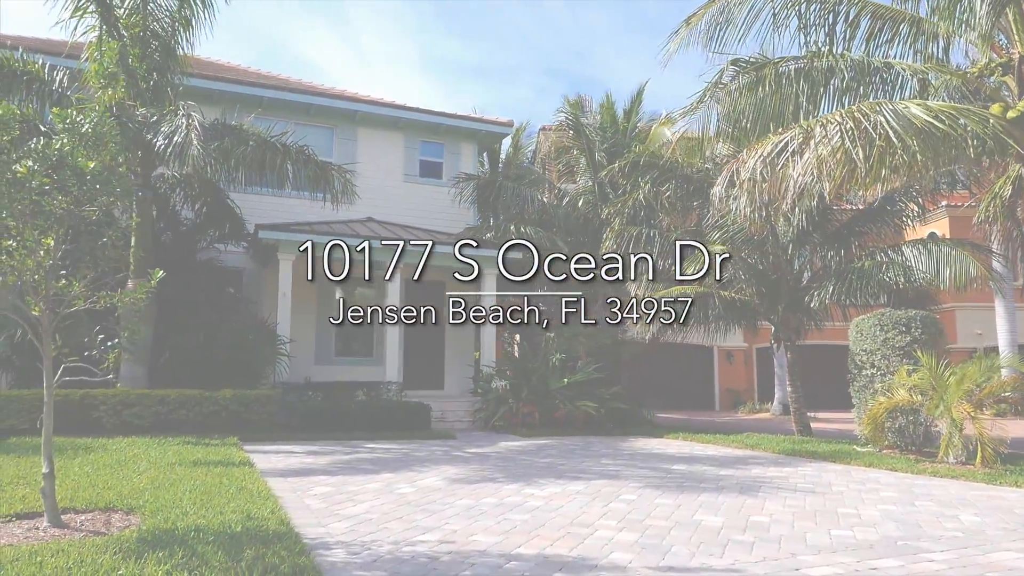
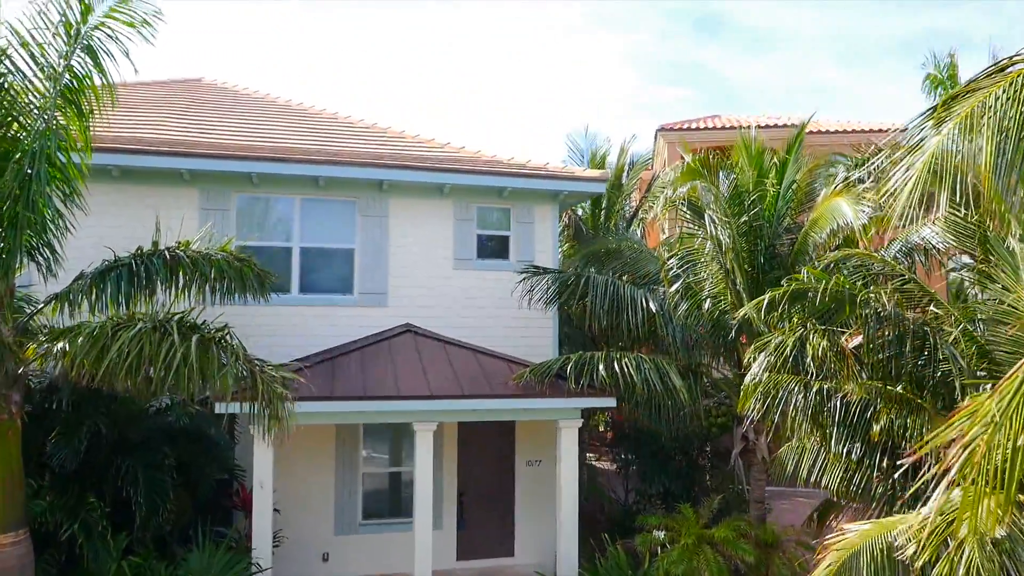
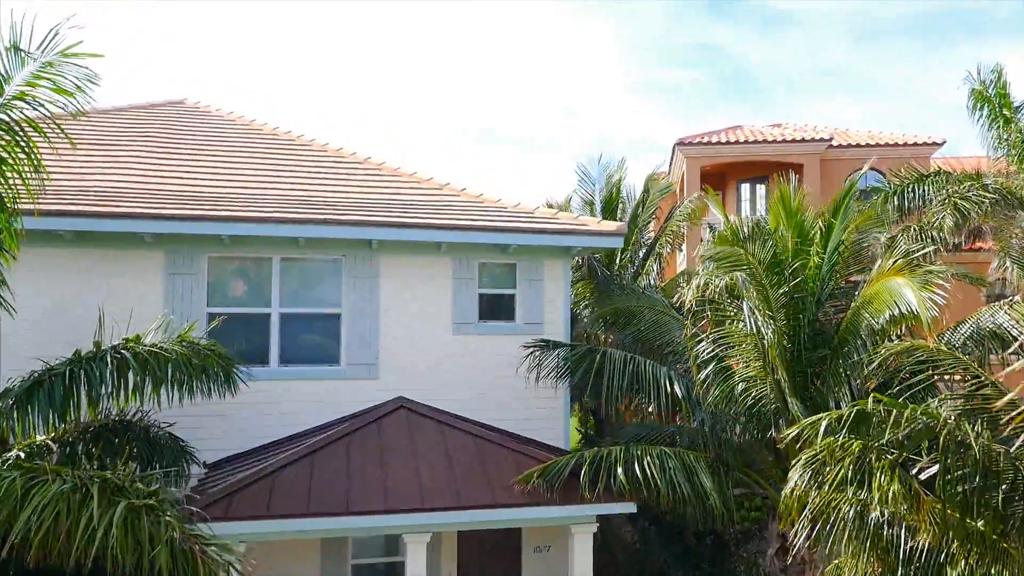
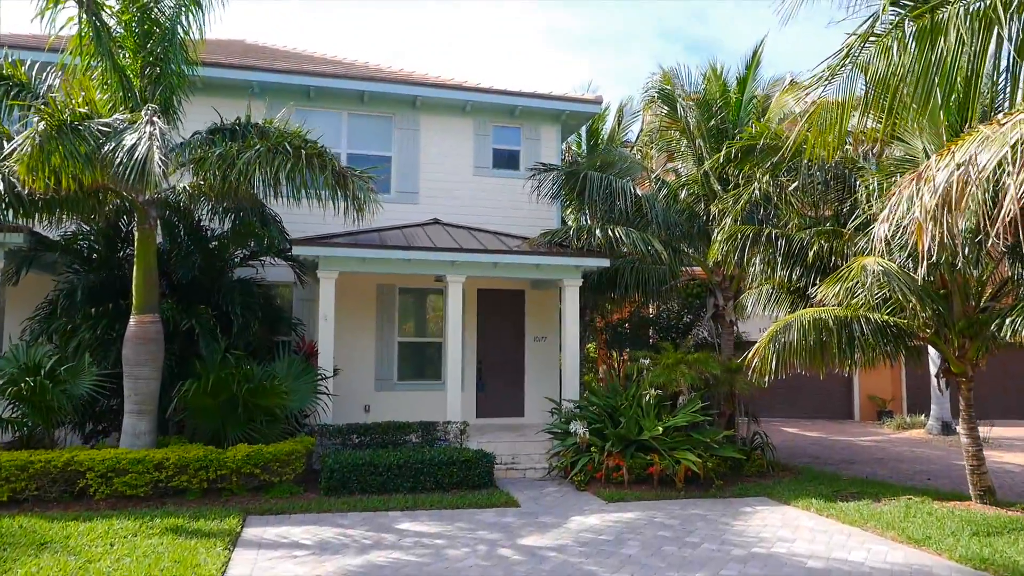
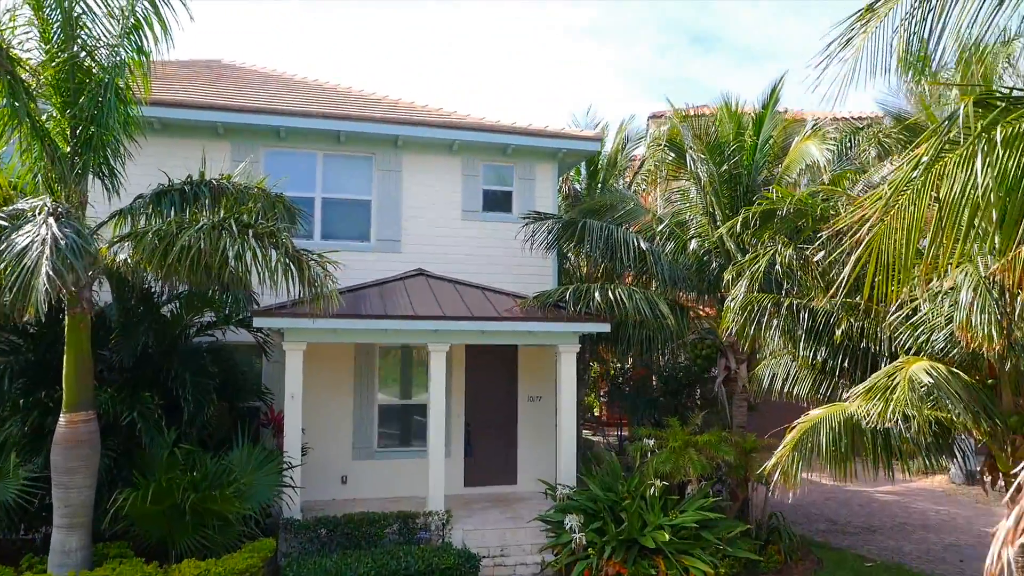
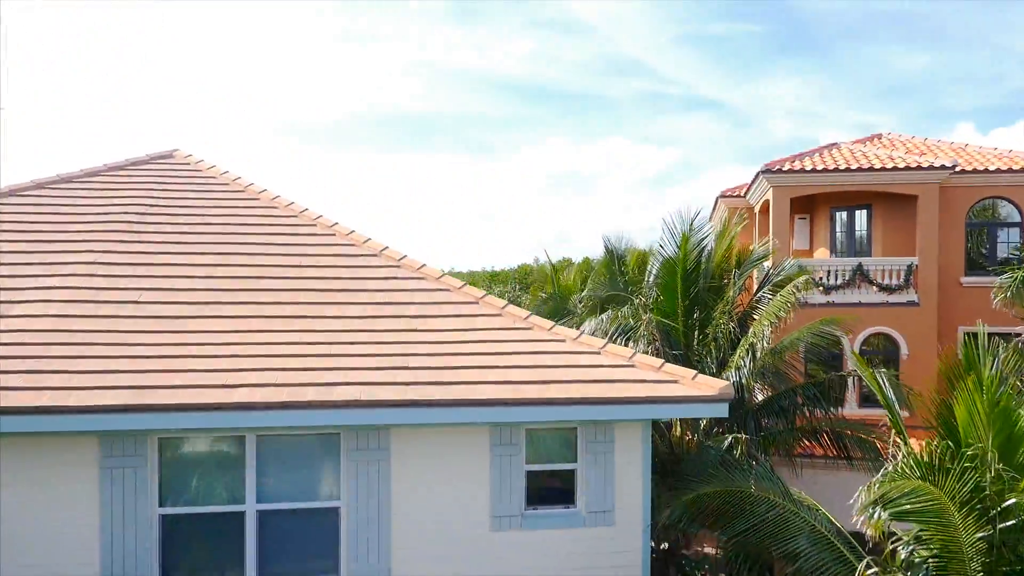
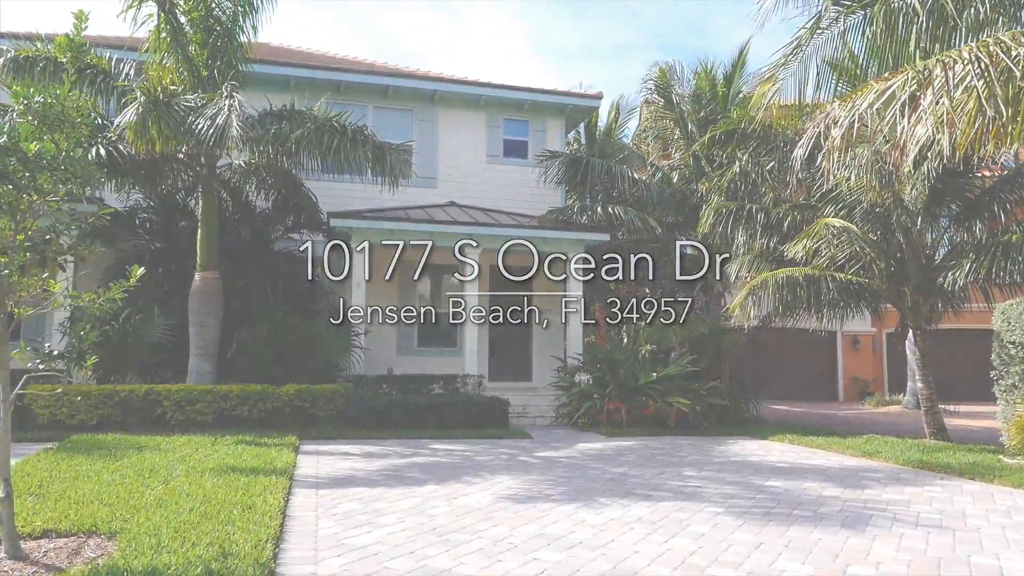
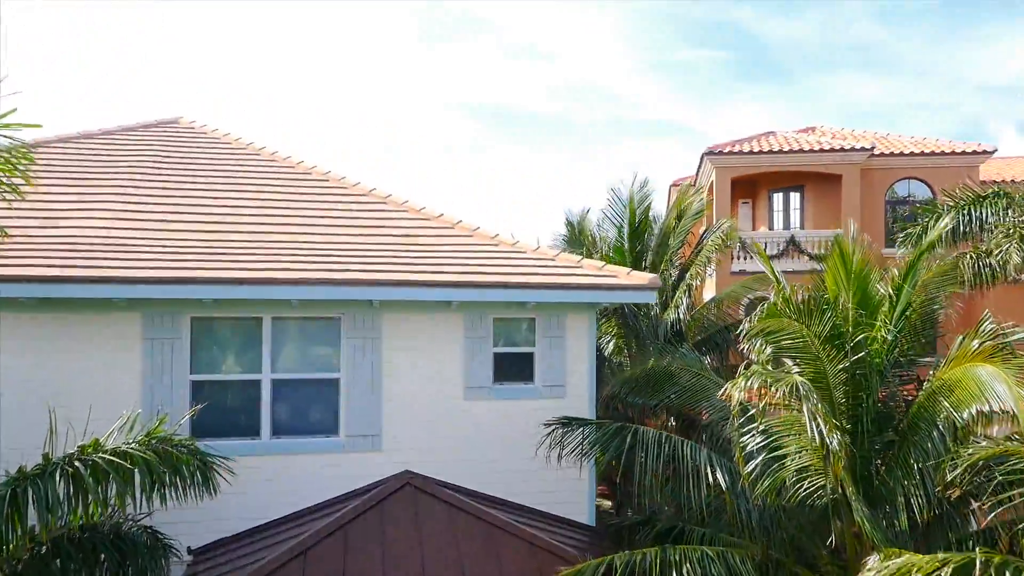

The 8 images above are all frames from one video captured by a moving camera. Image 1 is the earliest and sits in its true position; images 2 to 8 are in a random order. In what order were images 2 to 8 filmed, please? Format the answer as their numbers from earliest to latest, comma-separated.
7, 4, 5, 2, 3, 8, 6
